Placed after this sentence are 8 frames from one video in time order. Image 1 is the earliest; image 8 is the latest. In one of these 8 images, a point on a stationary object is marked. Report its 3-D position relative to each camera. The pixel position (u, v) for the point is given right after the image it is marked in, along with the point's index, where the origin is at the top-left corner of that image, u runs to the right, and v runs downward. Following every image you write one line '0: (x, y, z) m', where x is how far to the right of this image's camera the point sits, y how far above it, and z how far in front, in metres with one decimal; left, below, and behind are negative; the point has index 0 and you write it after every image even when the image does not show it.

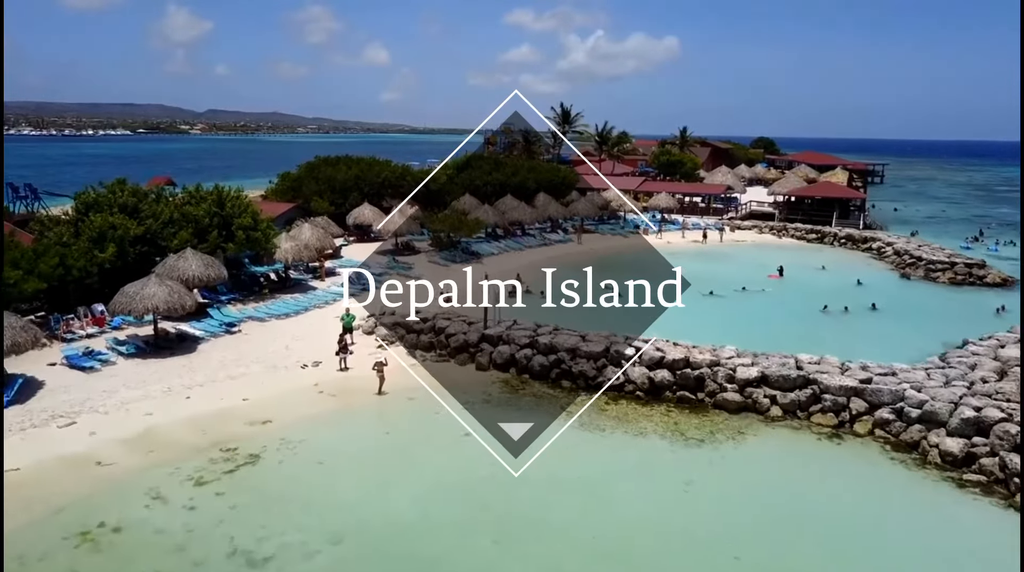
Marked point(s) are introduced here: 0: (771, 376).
0: (+6.7, -2.3, +19.0) m
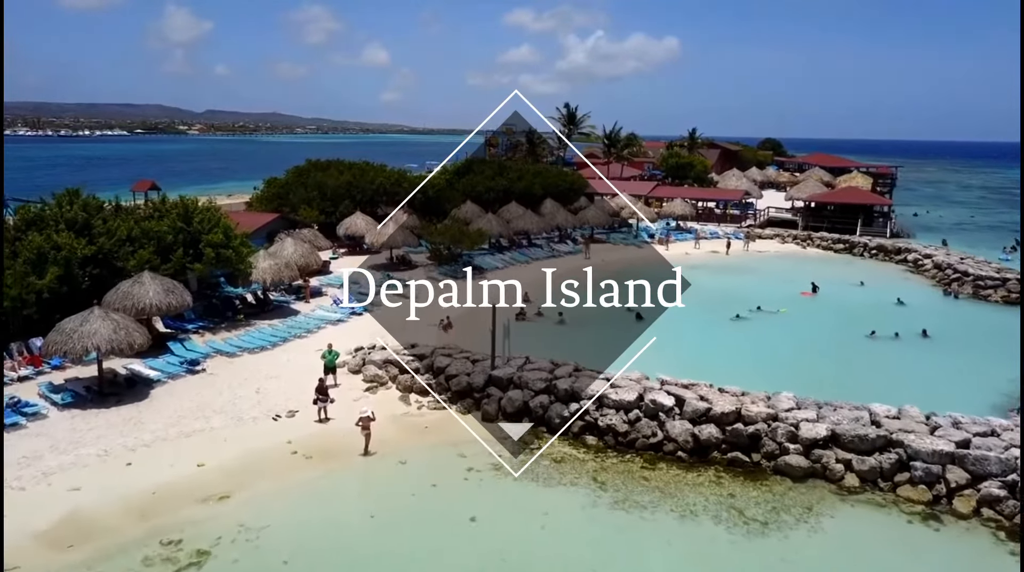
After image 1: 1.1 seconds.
0: (+7.0, -3.1, +15.5) m
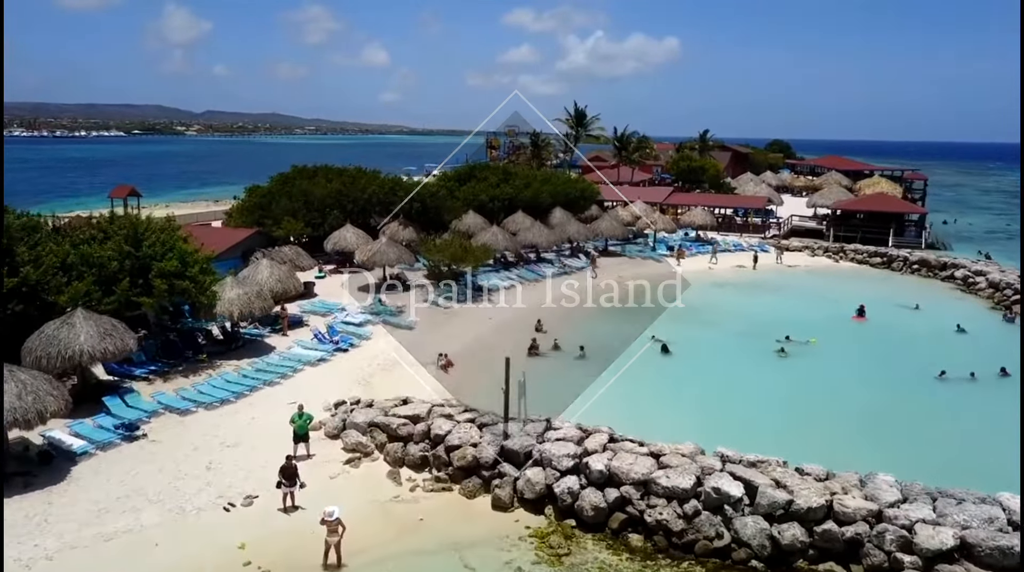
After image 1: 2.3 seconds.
0: (+7.4, -4.1, +11.7) m
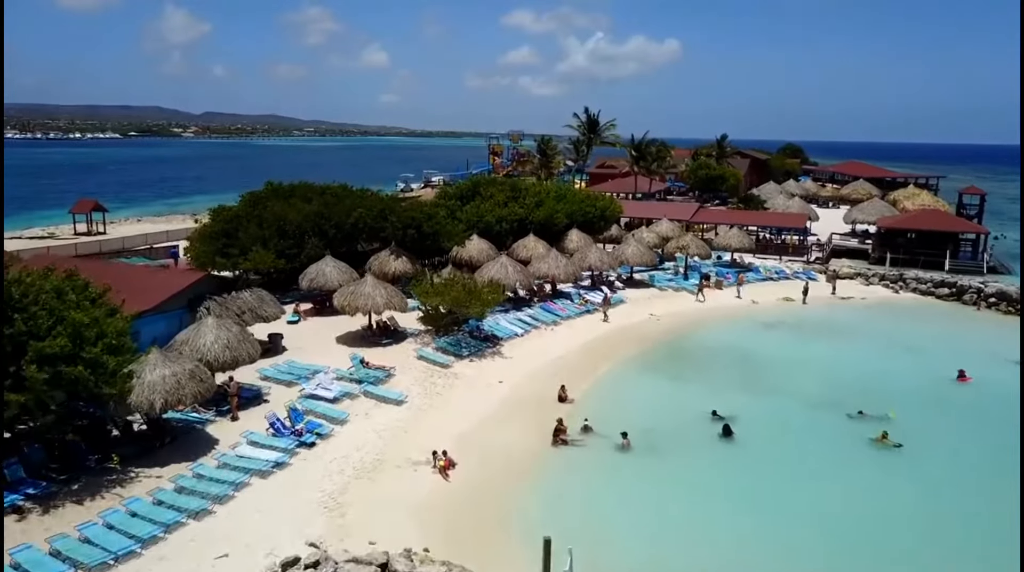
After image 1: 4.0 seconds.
0: (+7.9, -5.8, +6.0) m
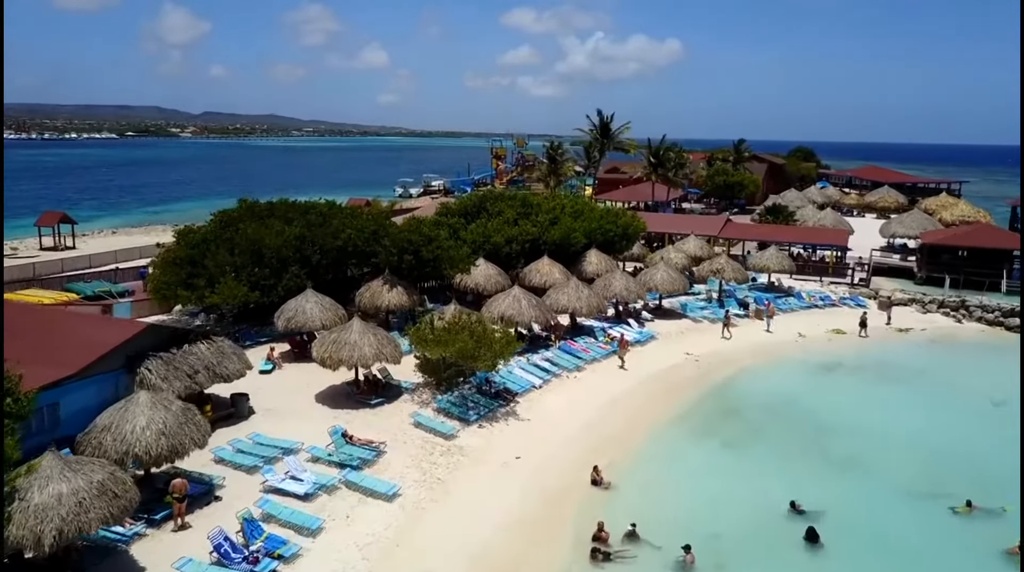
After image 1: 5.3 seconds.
0: (+8.4, -7.0, +1.6) m
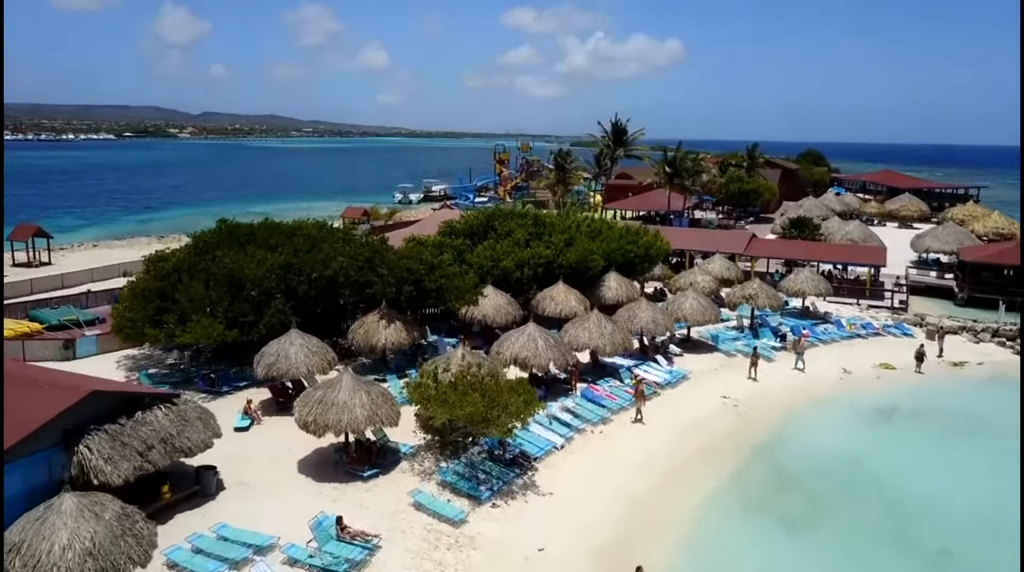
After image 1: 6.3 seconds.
0: (+8.8, -8.2, -1.6) m
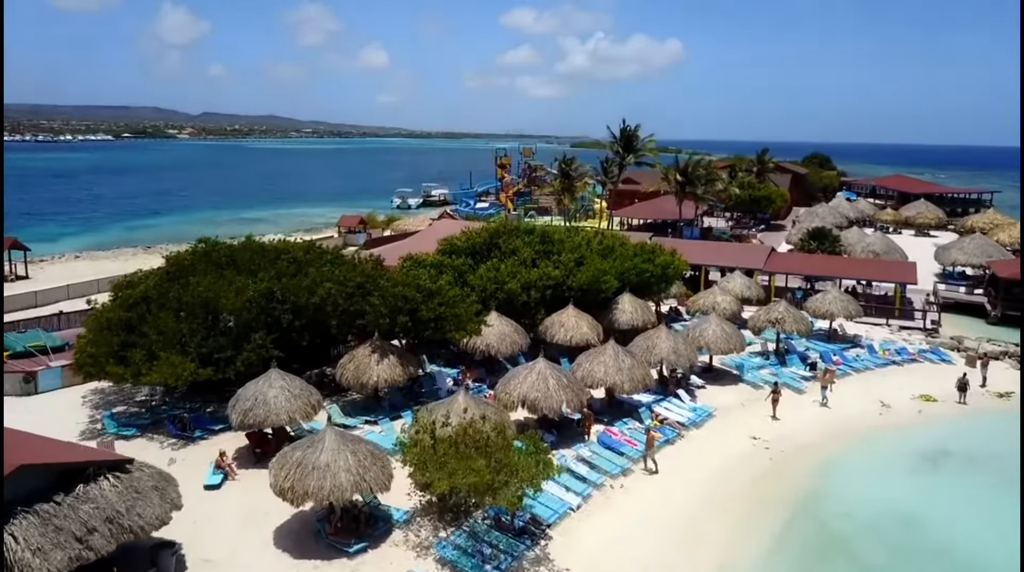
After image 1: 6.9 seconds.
0: (+9.0, -9.0, -4.0) m
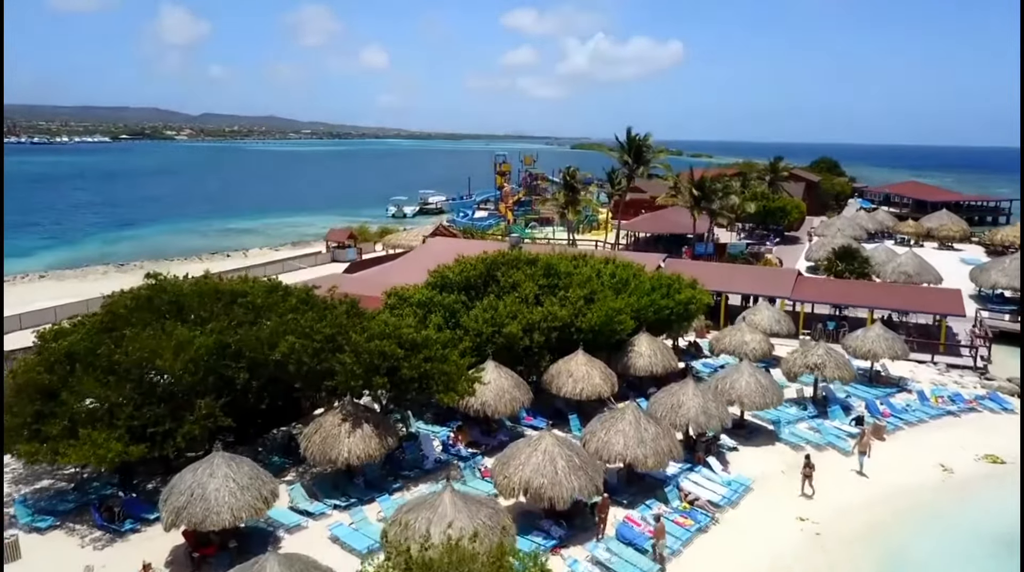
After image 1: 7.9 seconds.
0: (+9.0, -10.3, -7.5) m
